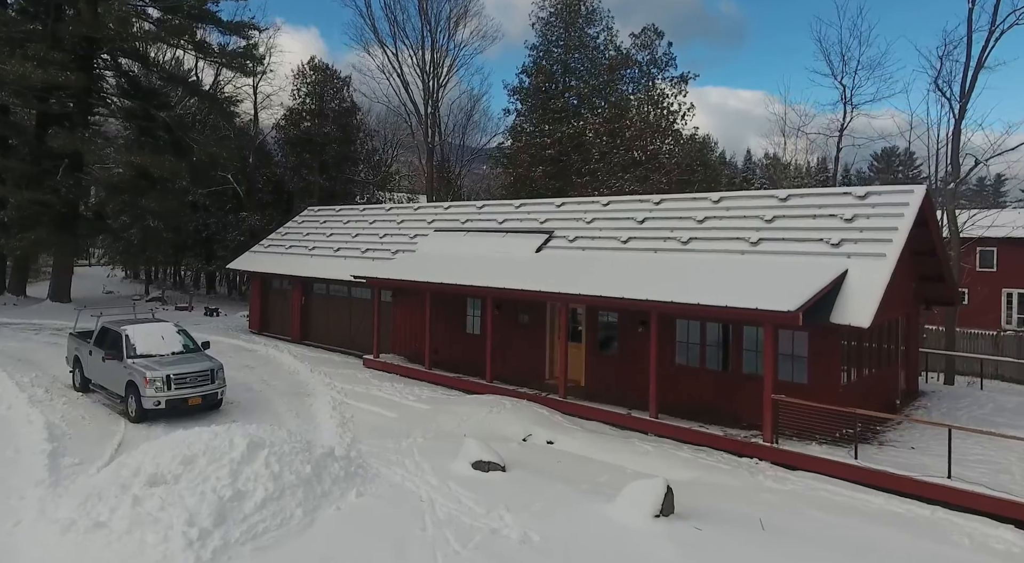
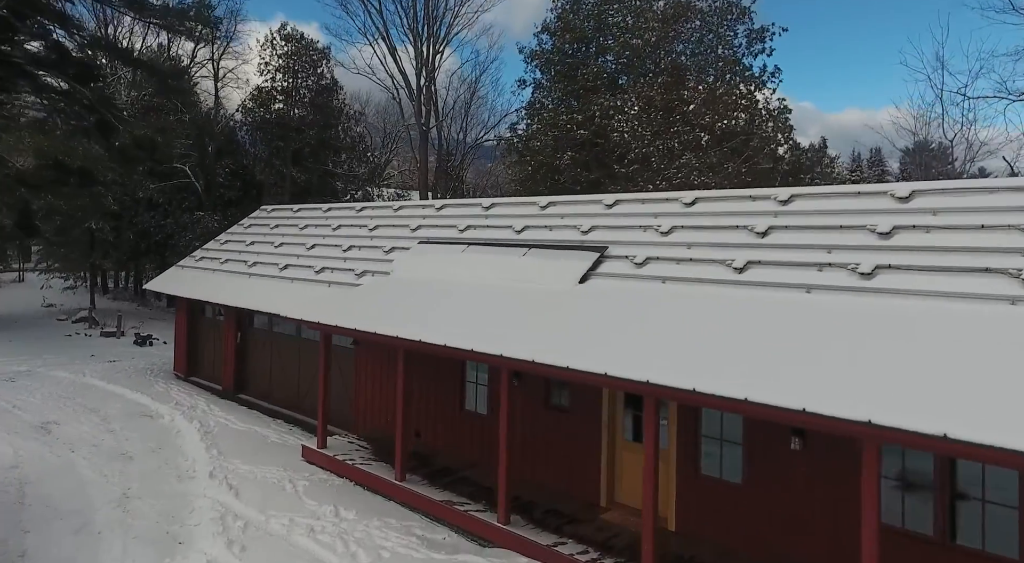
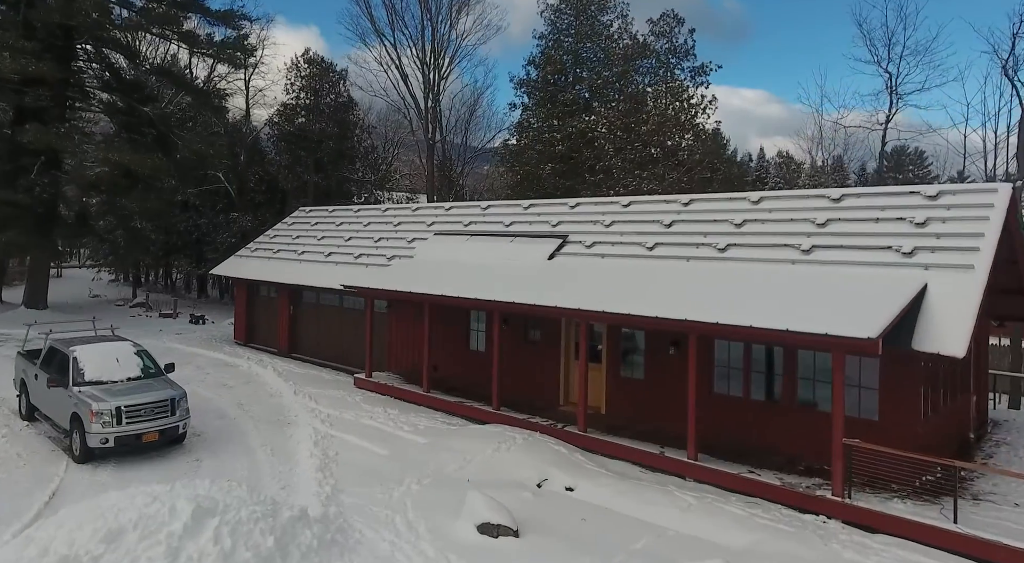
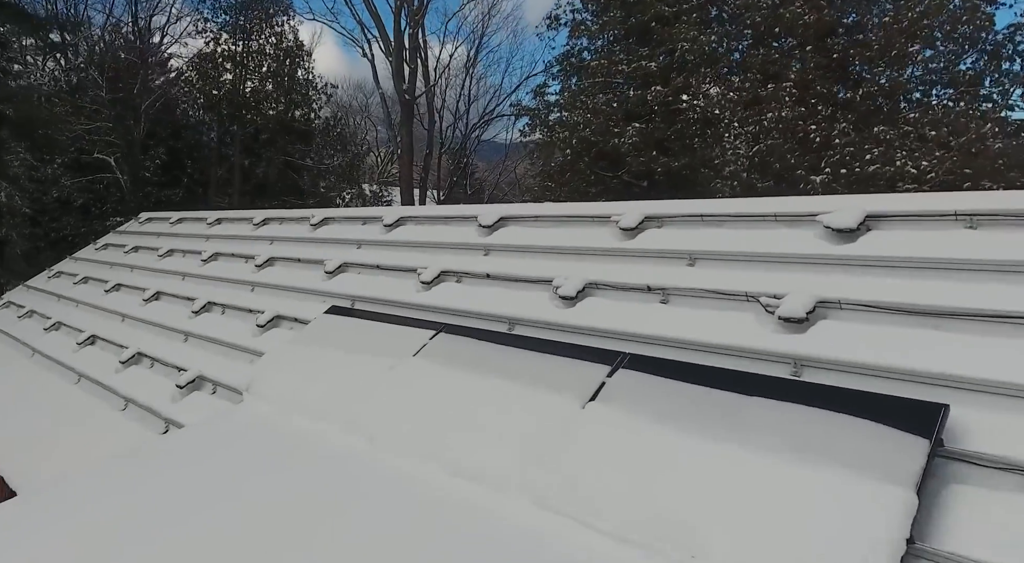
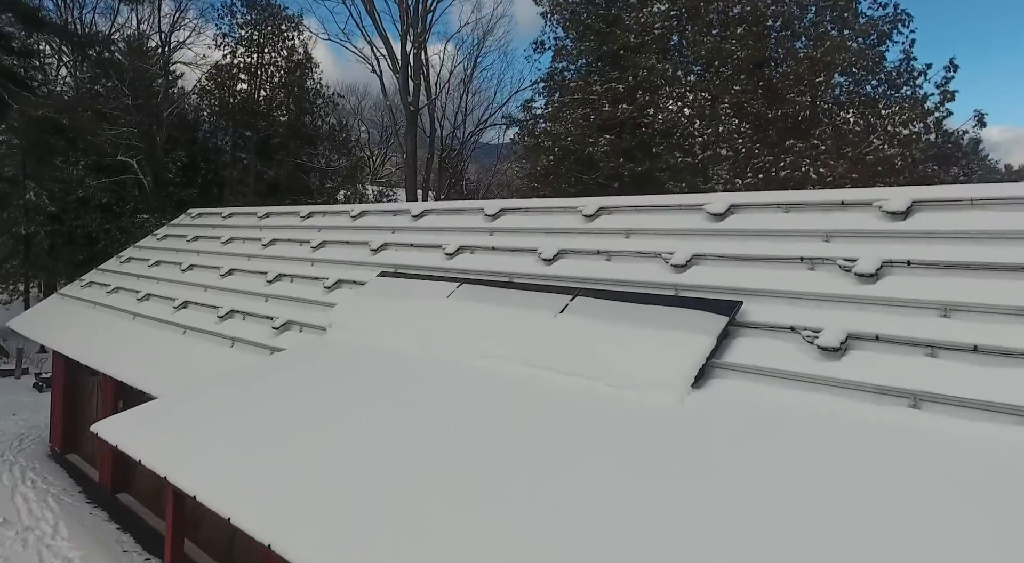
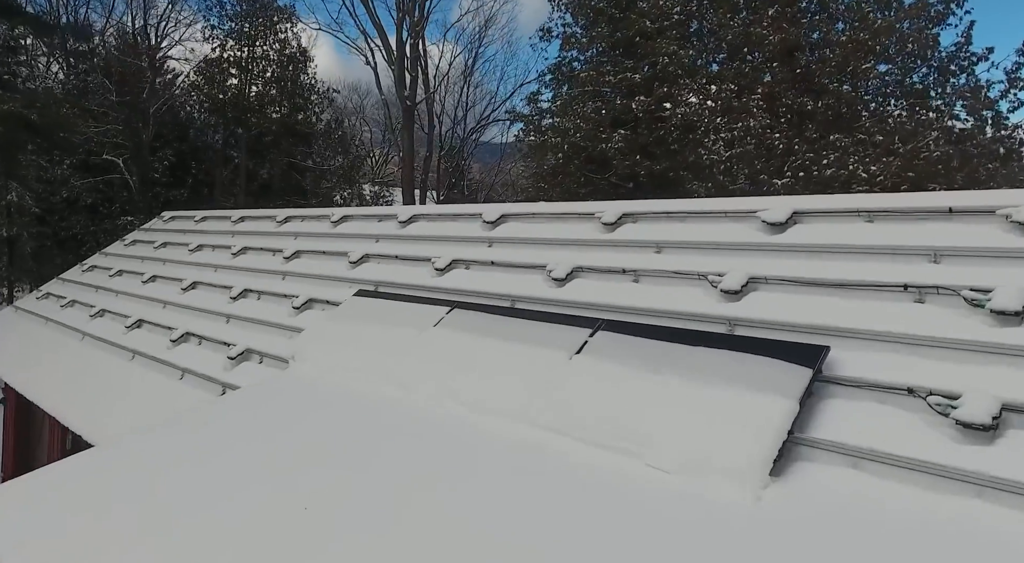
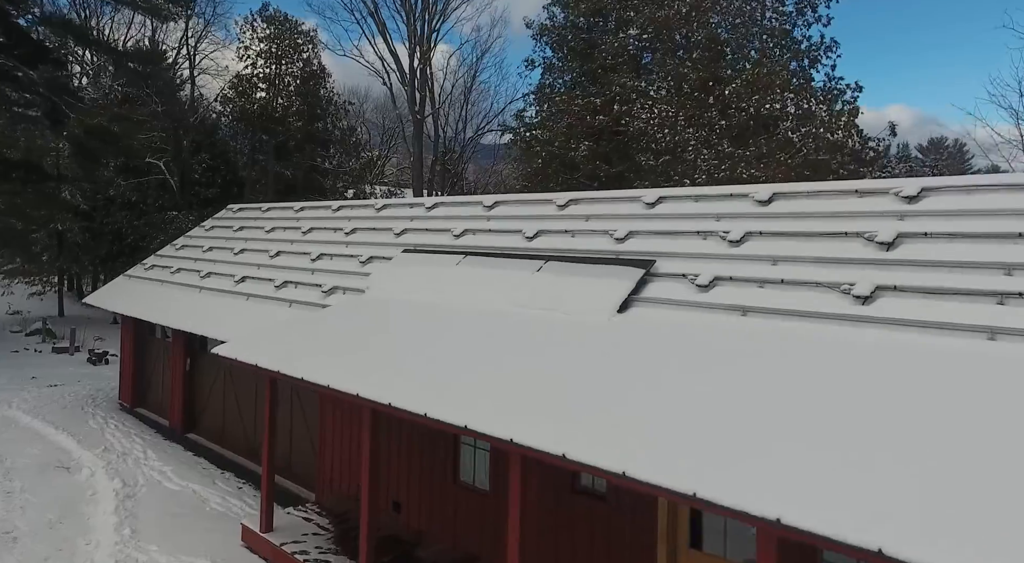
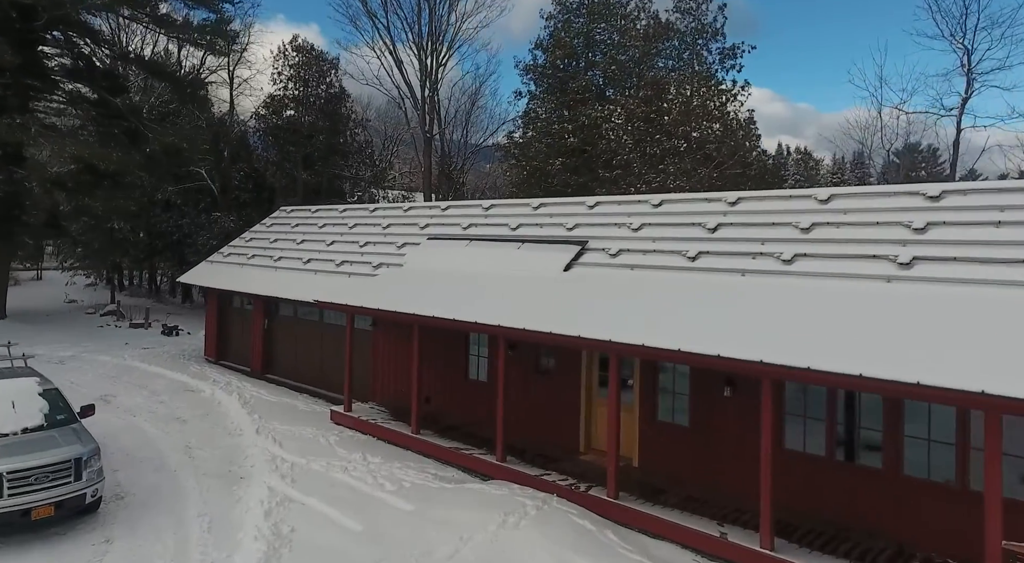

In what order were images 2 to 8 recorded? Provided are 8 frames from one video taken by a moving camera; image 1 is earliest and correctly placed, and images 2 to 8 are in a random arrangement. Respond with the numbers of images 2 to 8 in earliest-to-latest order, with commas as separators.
3, 8, 2, 7, 5, 6, 4
